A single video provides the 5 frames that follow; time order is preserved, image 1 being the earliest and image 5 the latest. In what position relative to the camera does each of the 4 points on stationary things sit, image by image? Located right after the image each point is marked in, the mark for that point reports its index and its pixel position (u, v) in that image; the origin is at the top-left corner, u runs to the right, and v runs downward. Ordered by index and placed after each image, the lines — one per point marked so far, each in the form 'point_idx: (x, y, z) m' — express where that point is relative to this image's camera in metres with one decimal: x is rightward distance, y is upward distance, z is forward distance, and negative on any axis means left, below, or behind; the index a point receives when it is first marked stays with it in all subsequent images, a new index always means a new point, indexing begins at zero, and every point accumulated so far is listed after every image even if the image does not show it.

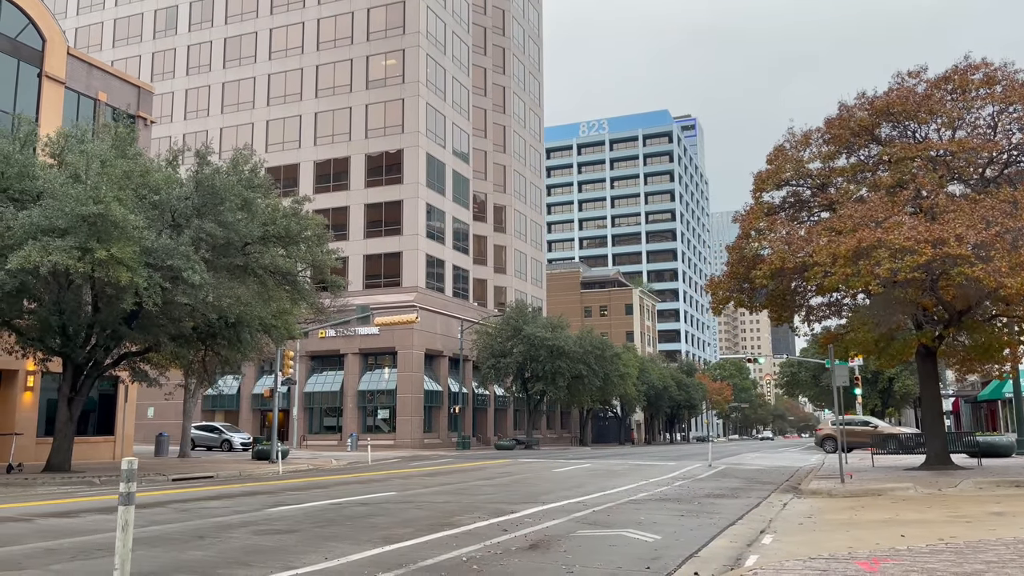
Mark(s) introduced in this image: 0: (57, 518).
0: (-5.2, -2.7, +9.4) m
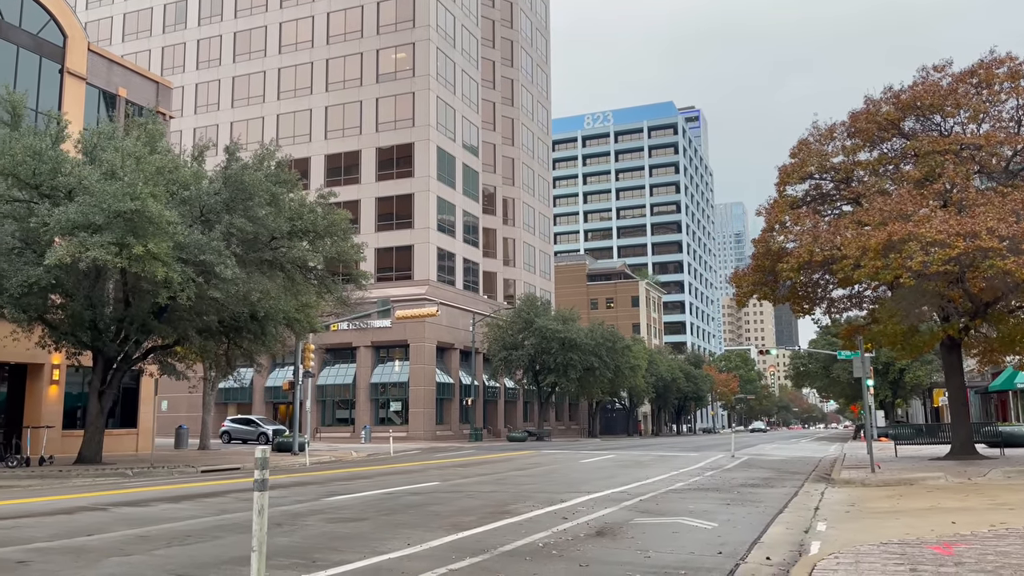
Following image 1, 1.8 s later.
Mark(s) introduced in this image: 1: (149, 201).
0: (-4.5, -2.6, +9.7) m
1: (-8.6, +2.1, +19.3) m
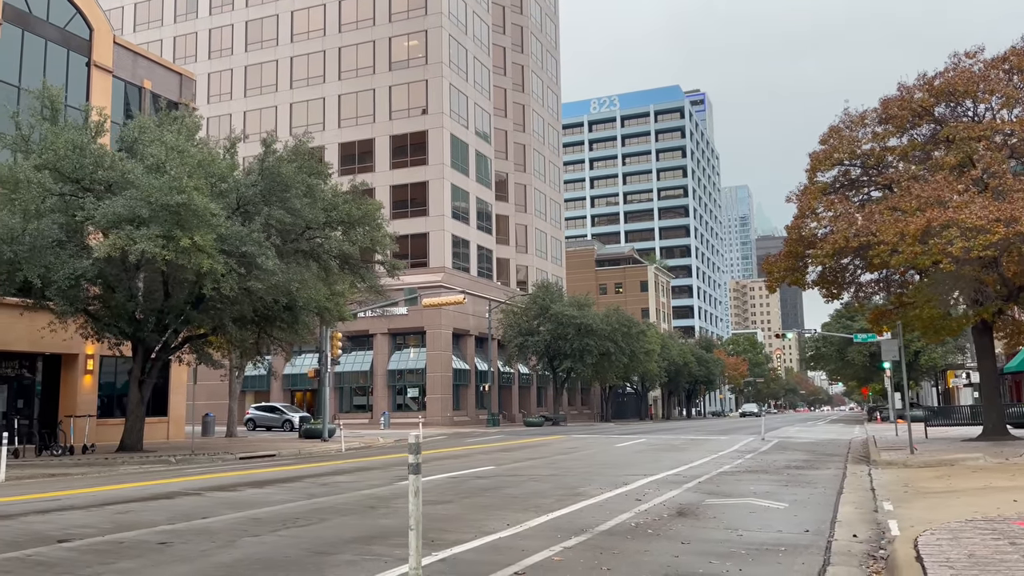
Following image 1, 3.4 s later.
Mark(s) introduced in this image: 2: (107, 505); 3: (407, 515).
0: (-3.6, -2.5, +10.1) m
1: (-7.7, +2.3, +19.6) m
2: (-4.4, -2.4, +8.8) m
3: (-1.1, -2.4, +8.4) m
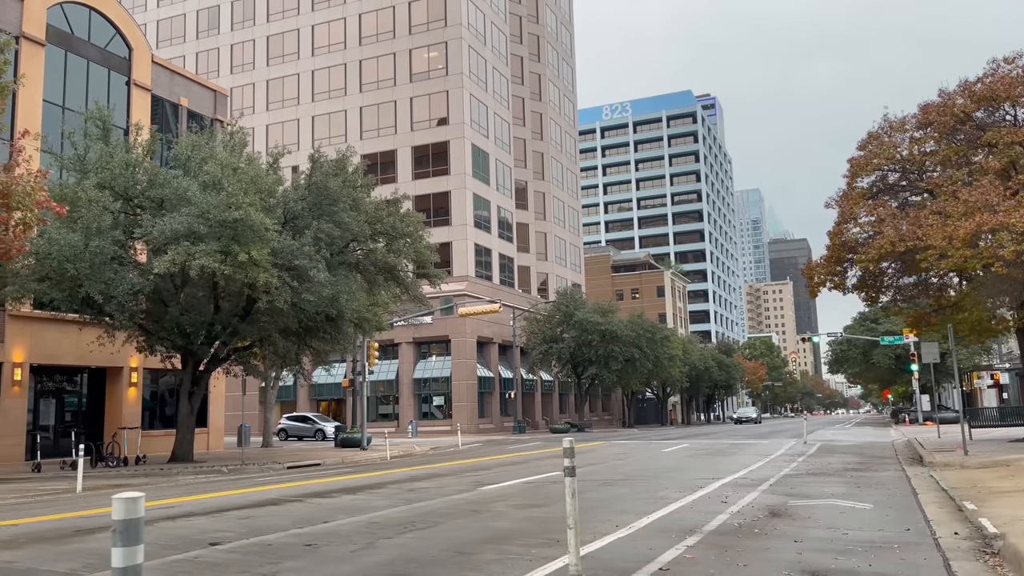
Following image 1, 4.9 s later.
0: (-2.5, -2.7, +10.5) m
1: (-6.5, +1.9, +20.1) m
2: (-3.3, -2.6, +9.3) m
3: (0.0, -2.5, +8.8) m
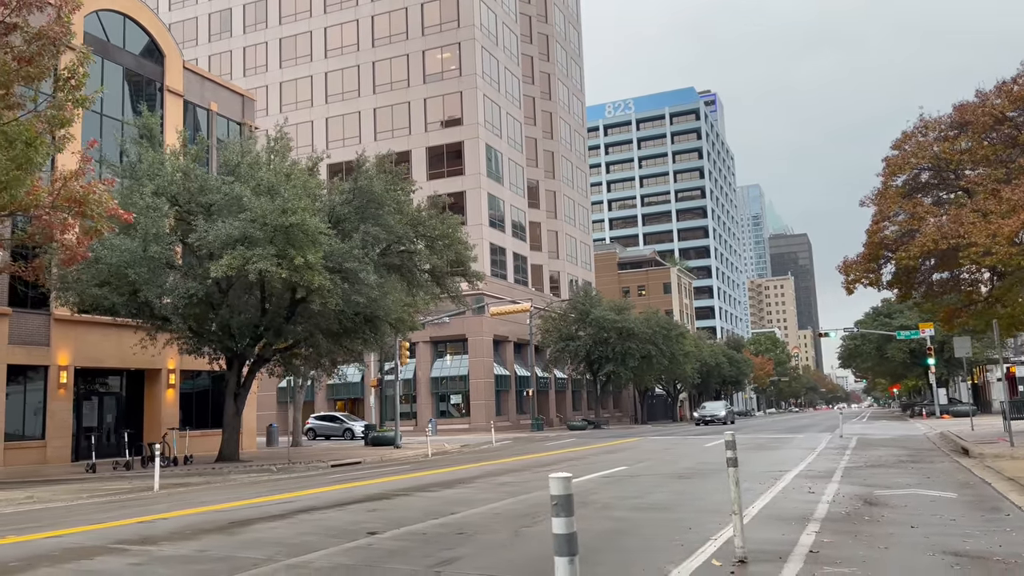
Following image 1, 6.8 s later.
0: (-1.2, -2.8, +11.0) m
1: (-5.3, +1.9, +20.6) m
2: (-2.0, -2.6, +9.8) m
3: (+1.3, -2.5, +9.3) m
